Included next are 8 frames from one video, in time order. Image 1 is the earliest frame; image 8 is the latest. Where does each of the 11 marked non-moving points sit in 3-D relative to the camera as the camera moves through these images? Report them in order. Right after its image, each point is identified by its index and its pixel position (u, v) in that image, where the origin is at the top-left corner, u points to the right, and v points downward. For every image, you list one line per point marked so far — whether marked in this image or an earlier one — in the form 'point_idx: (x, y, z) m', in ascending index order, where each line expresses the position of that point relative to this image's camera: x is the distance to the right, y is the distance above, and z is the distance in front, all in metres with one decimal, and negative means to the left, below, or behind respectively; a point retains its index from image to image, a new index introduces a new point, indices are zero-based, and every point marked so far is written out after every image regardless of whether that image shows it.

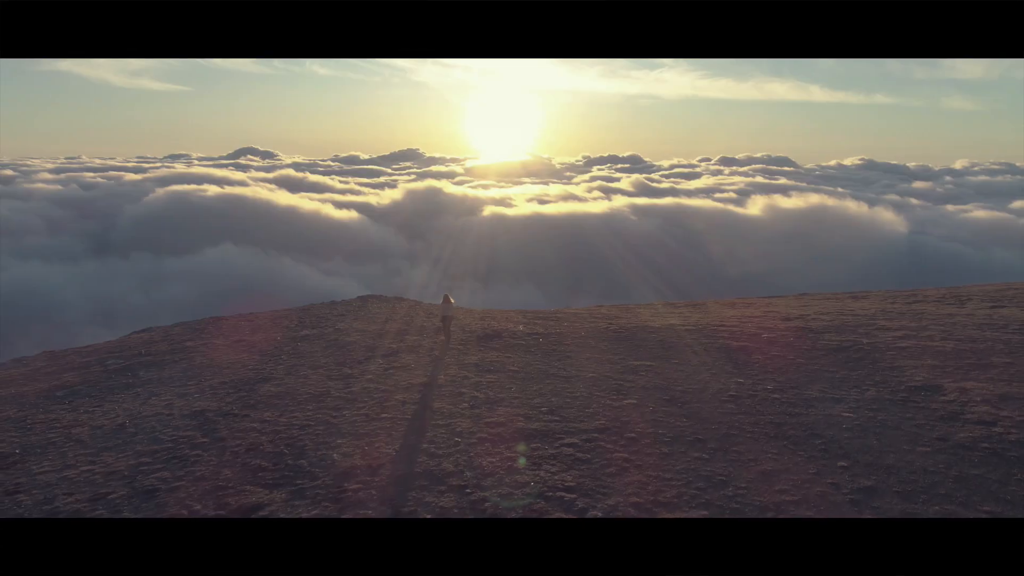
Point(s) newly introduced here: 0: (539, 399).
0: (+0.3, -1.2, +8.1) m
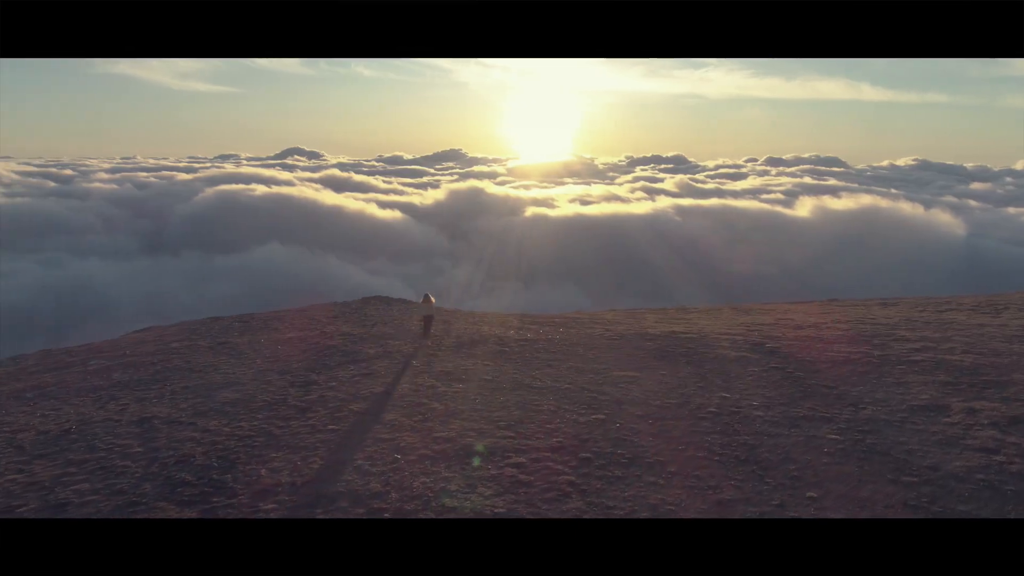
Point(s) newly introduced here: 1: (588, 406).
0: (-0.1, -1.3, +7.6) m
1: (+0.8, -1.3, +7.9) m
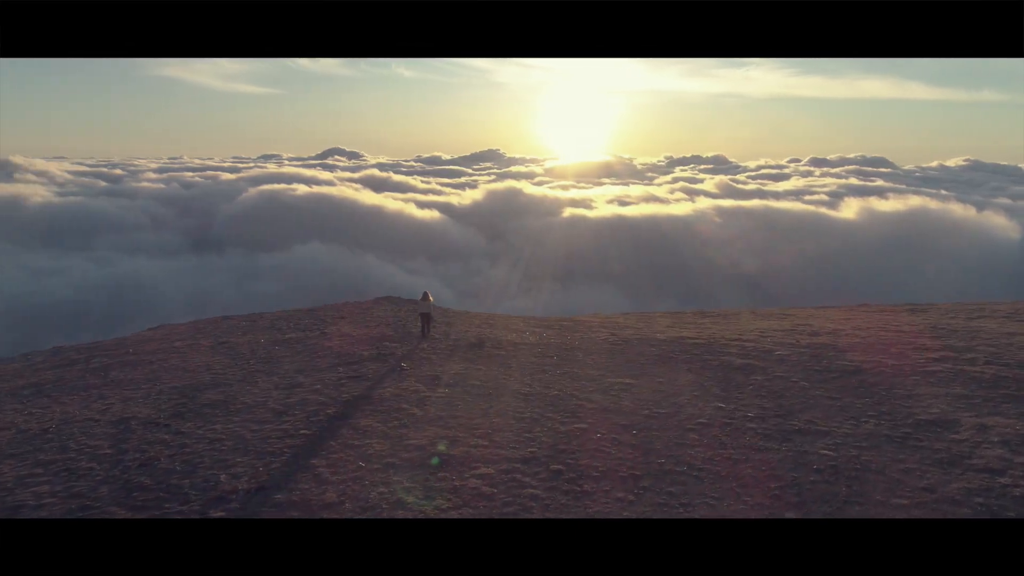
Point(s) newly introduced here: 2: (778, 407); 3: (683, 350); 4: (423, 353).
0: (-0.3, -1.3, +7.4) m
1: (+0.6, -1.3, +7.6) m
2: (+2.9, -1.3, +8.0) m
3: (+2.6, -0.9, +11.0) m
4: (-1.2, -0.9, +10.1) m
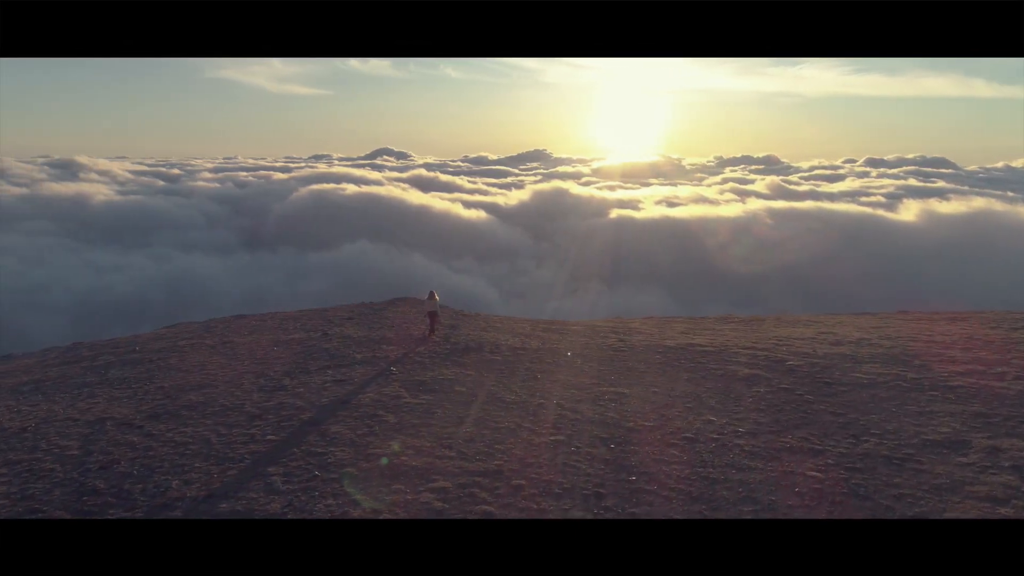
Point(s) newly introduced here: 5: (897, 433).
0: (-0.6, -1.4, +7.1) m
1: (+0.4, -1.4, +7.3) m
2: (+2.7, -1.4, +7.6) m
3: (+2.6, -1.0, +10.5) m
4: (-1.3, -0.9, +9.9) m
5: (+3.8, -1.4, +7.3) m
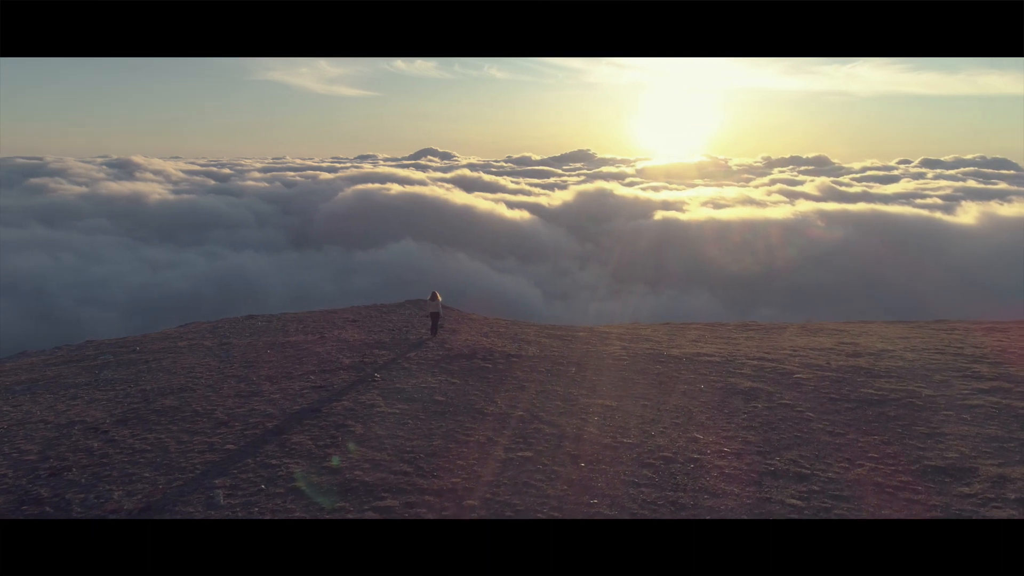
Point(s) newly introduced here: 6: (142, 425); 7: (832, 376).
0: (-0.9, -1.4, +6.8) m
1: (+0.1, -1.4, +7.0) m
2: (+2.4, -1.5, +7.1) m
3: (+2.5, -1.1, +10.1) m
4: (-1.4, -1.0, +9.7) m
5: (+3.5, -1.5, +6.7) m
6: (-3.7, -1.4, +7.3) m
7: (+4.2, -1.2, +9.7) m
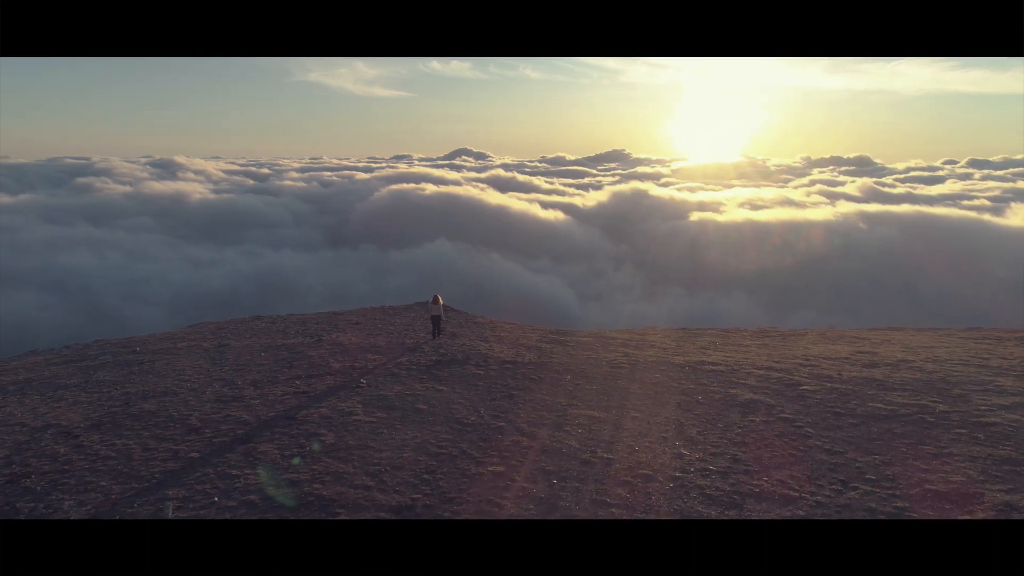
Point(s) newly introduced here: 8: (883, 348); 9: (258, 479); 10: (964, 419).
0: (-1.1, -1.5, +6.6) m
1: (-0.1, -1.5, +6.7) m
2: (+2.2, -1.6, +6.7) m
3: (+2.4, -1.2, +9.6) m
4: (-1.5, -1.0, +9.4) m
5: (+3.3, -1.6, +6.2) m
6: (-3.9, -1.4, +7.2) m
7: (+4.1, -1.3, +9.2) m
8: (+6.5, -1.0, +12.9) m
9: (-2.0, -1.5, +5.9) m
10: (+5.0, -1.4, +8.1) m
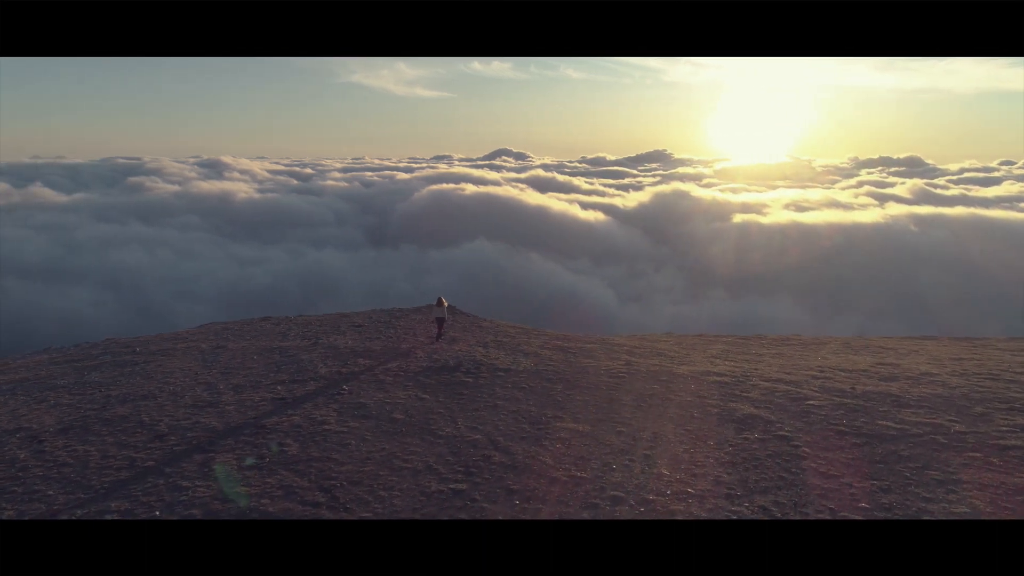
0: (-1.4, -1.5, +6.3) m
1: (-0.4, -1.6, +6.3) m
2: (+1.9, -1.6, +6.2) m
3: (+2.3, -1.3, +9.2) m
4: (-1.6, -1.1, +9.2) m
5: (+3.0, -1.7, +5.7) m
6: (-4.1, -1.4, +7.0) m
7: (+4.0, -1.4, +8.7) m
8: (+6.6, -1.2, +12.2) m
9: (-2.4, -1.6, +5.7) m
10: (+4.8, -1.5, +7.4) m
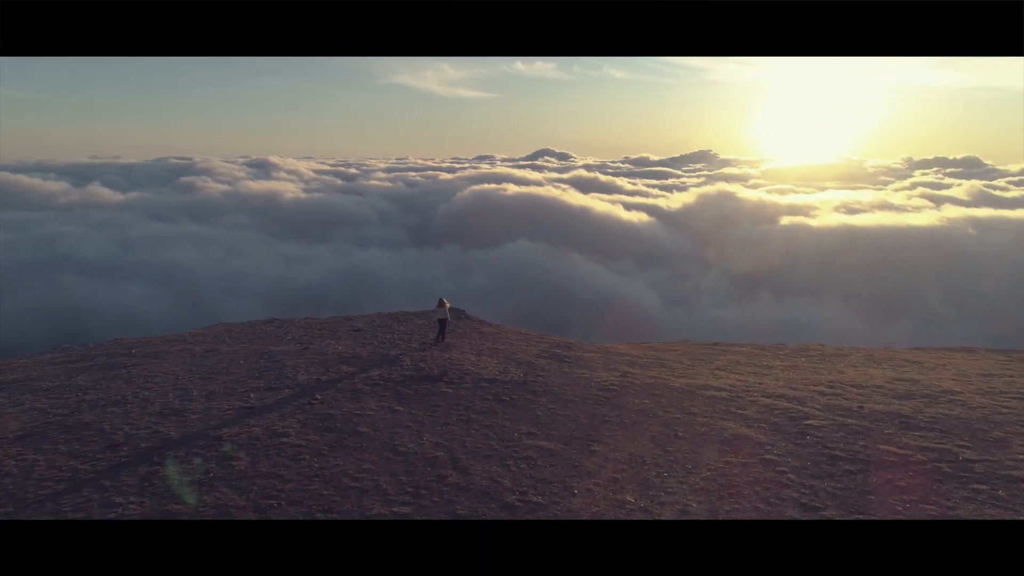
0: (-1.7, -1.6, +6.0) m
1: (-0.8, -1.6, +6.0) m
2: (+1.5, -1.8, +5.7) m
3: (+2.1, -1.4, +8.6) m
4: (-1.8, -1.1, +8.9) m
5: (+2.5, -1.8, +5.2) m
6: (-4.4, -1.4, +6.9) m
7: (+3.7, -1.5, +8.0) m
8: (+6.5, -1.3, +11.4) m
9: (-2.8, -1.6, +5.5) m
10: (+4.4, -1.7, +6.8) m
